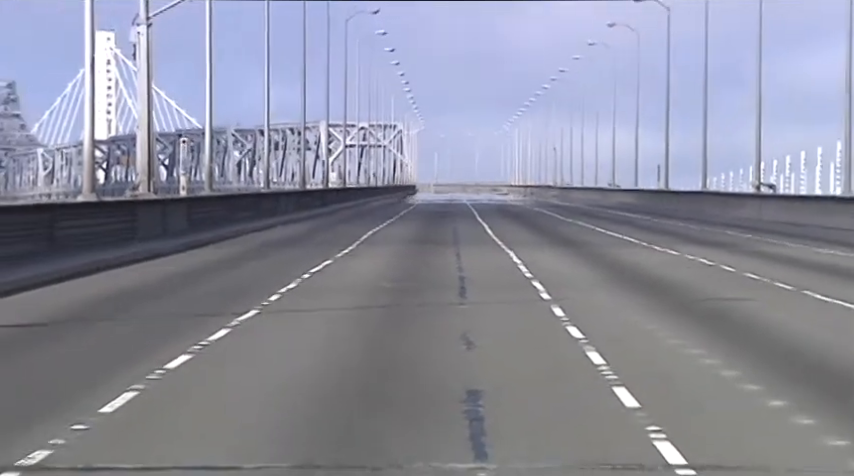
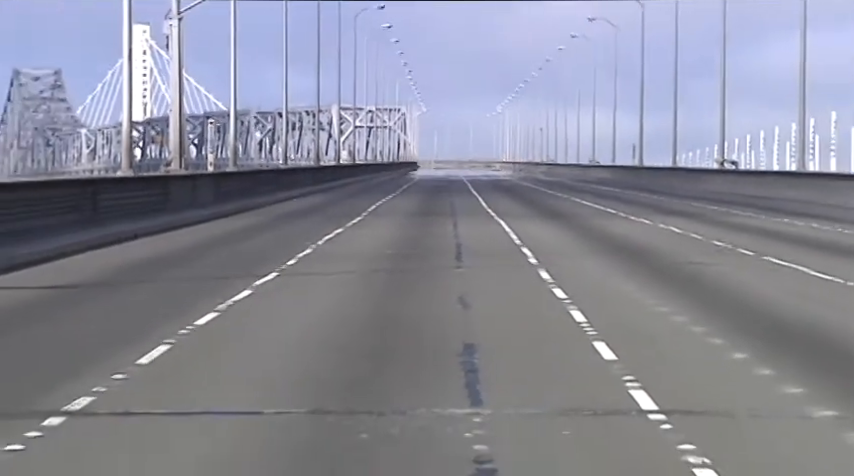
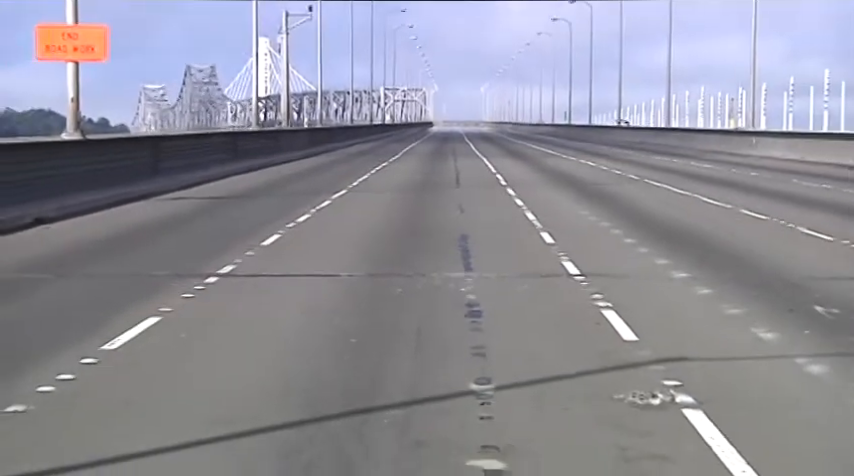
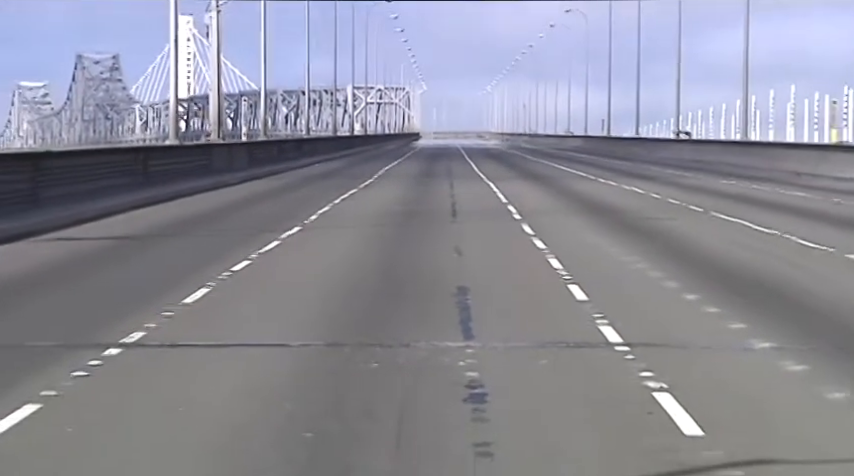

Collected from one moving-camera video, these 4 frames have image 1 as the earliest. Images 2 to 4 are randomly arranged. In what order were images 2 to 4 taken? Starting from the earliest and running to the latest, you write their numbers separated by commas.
2, 4, 3
